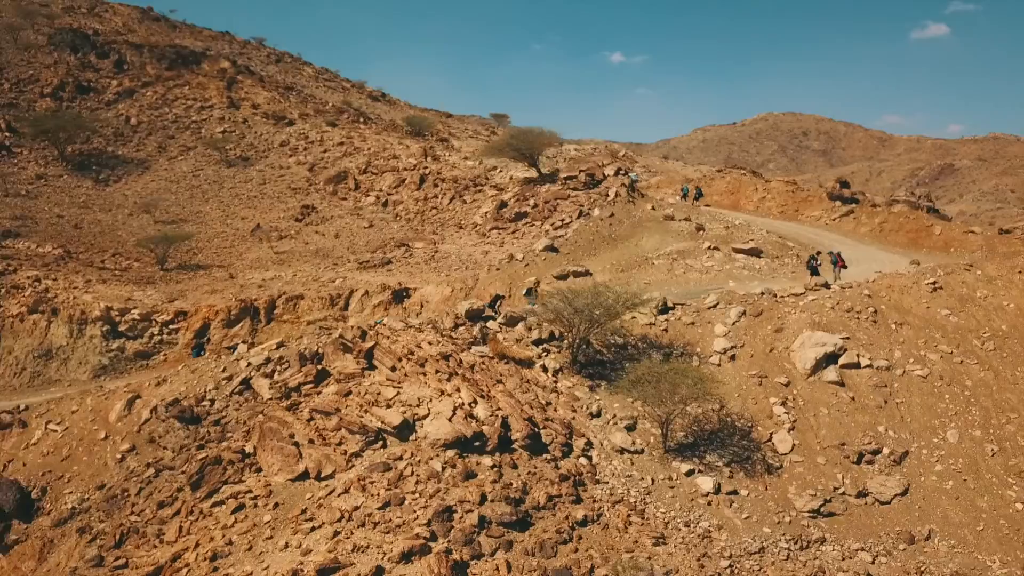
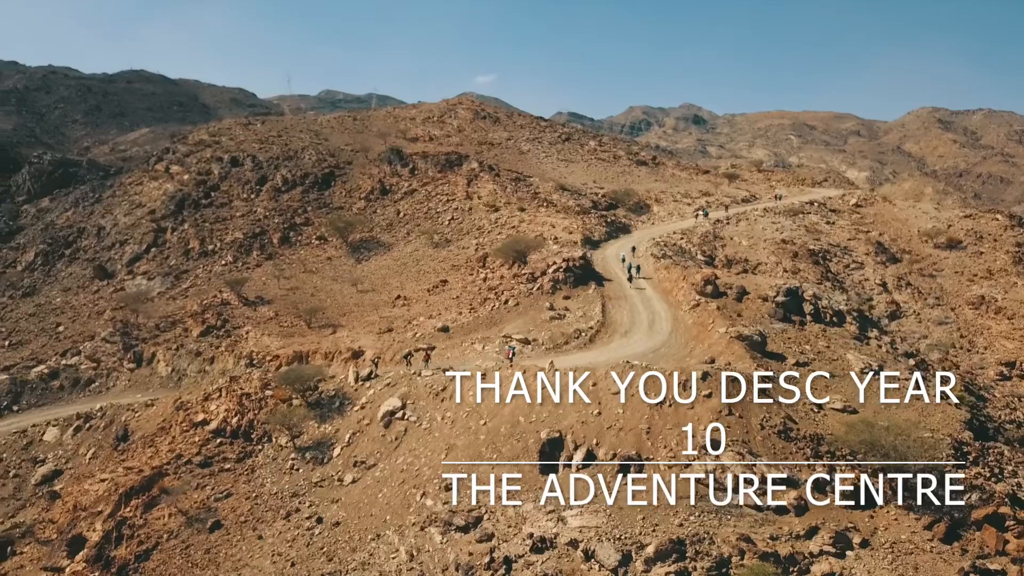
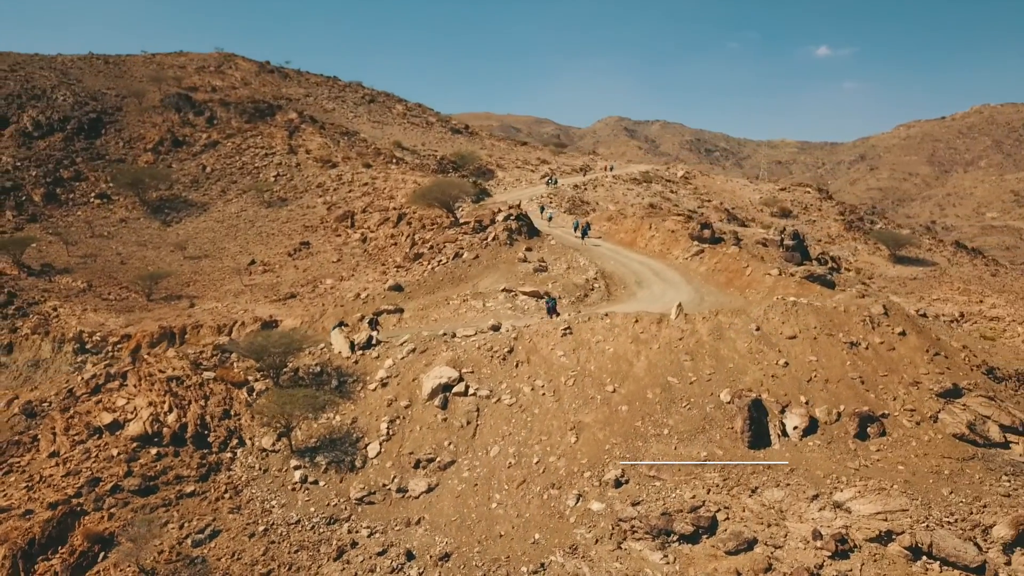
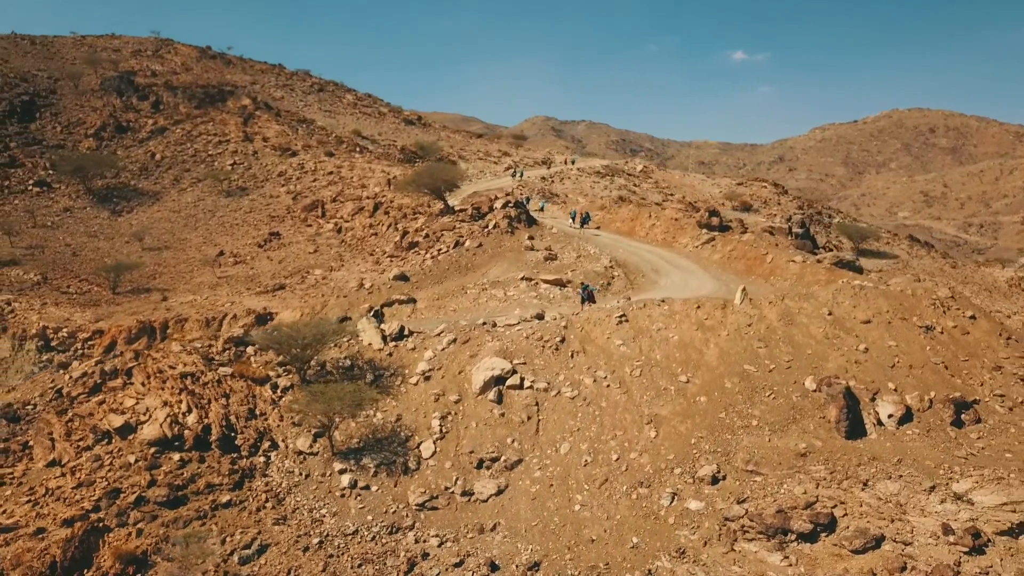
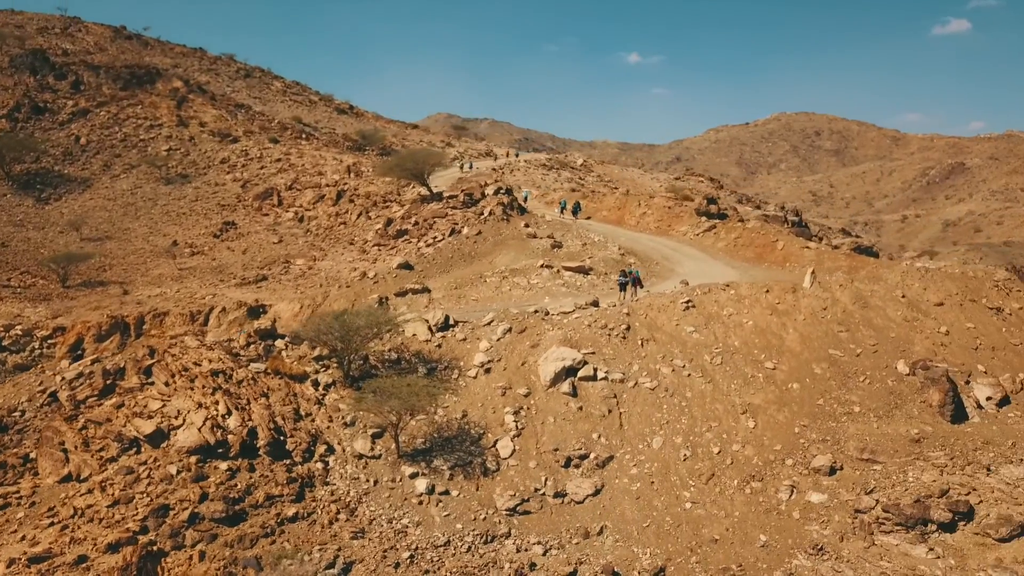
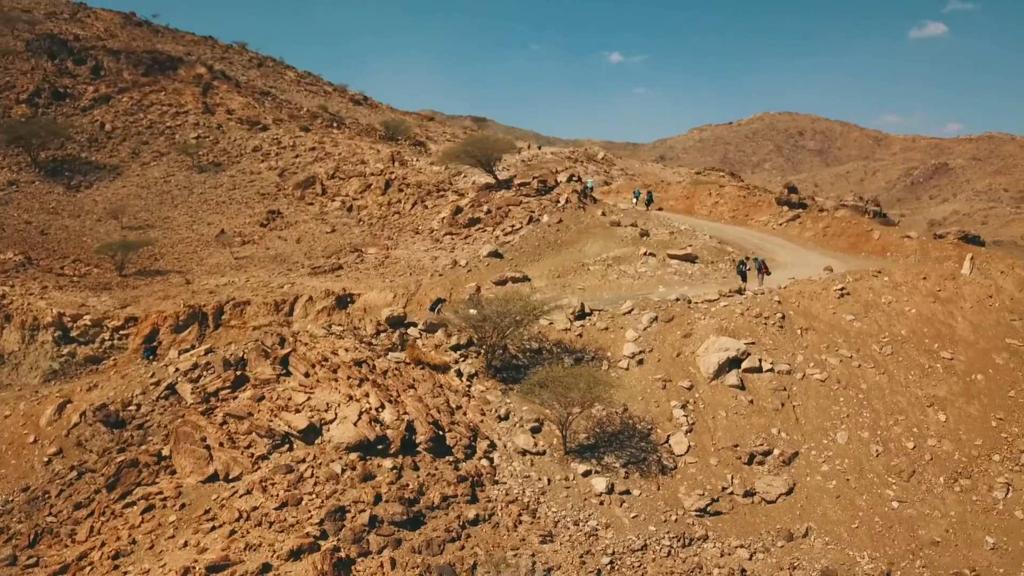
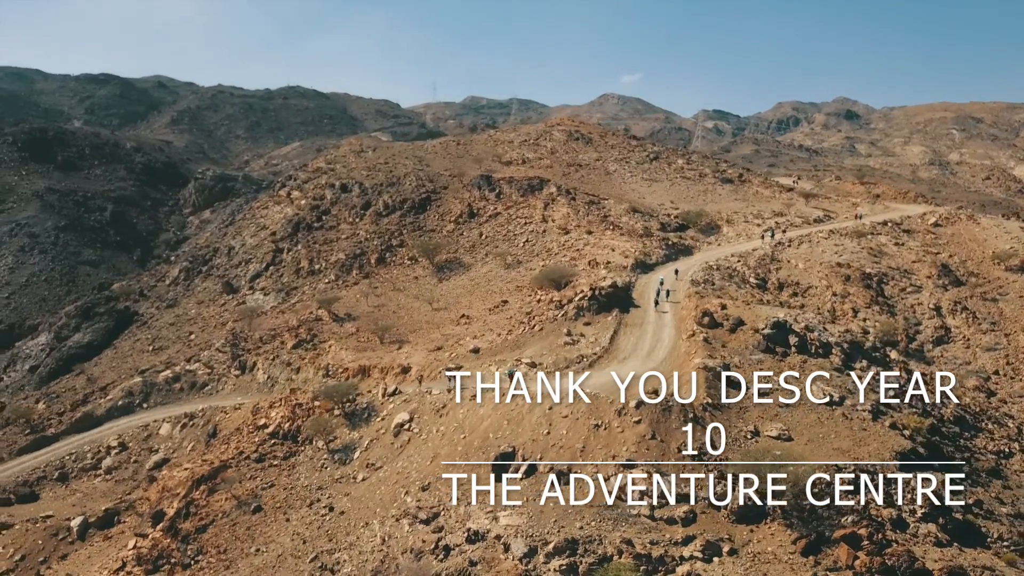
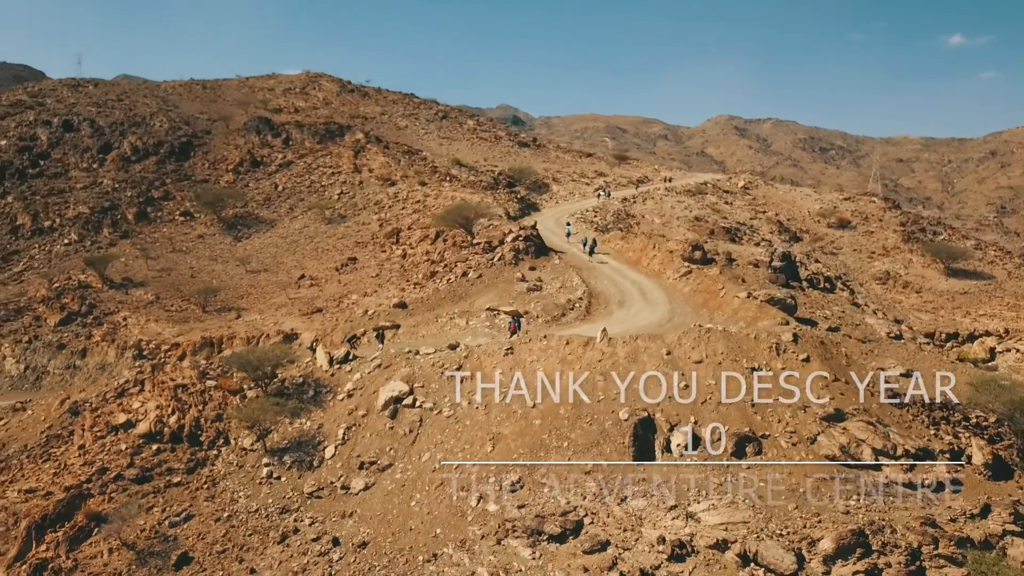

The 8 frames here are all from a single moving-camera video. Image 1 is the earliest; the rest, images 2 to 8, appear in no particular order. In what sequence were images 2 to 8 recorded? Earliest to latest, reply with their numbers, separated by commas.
6, 5, 4, 3, 8, 2, 7
